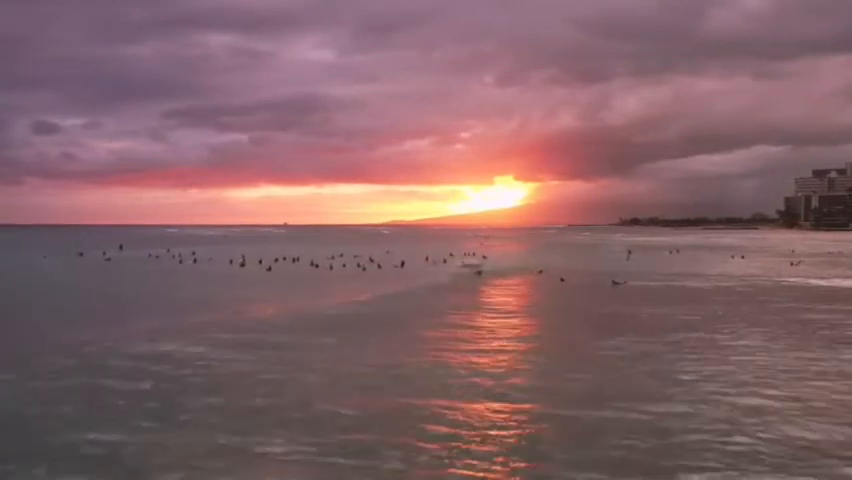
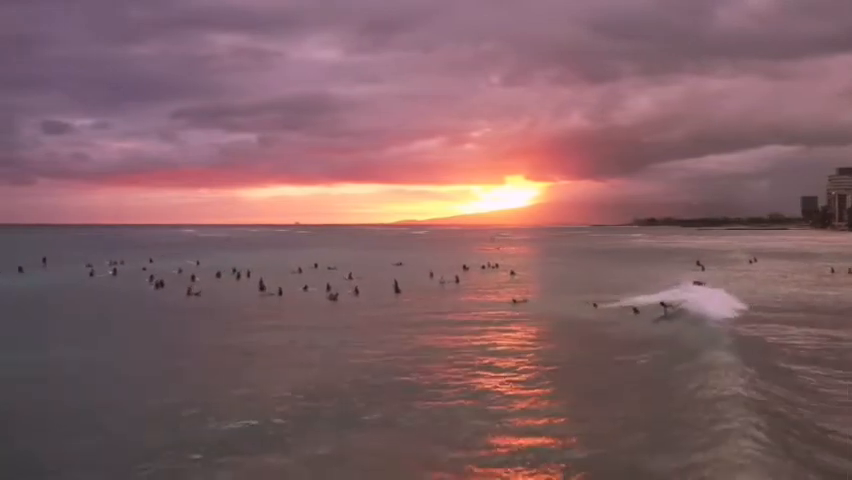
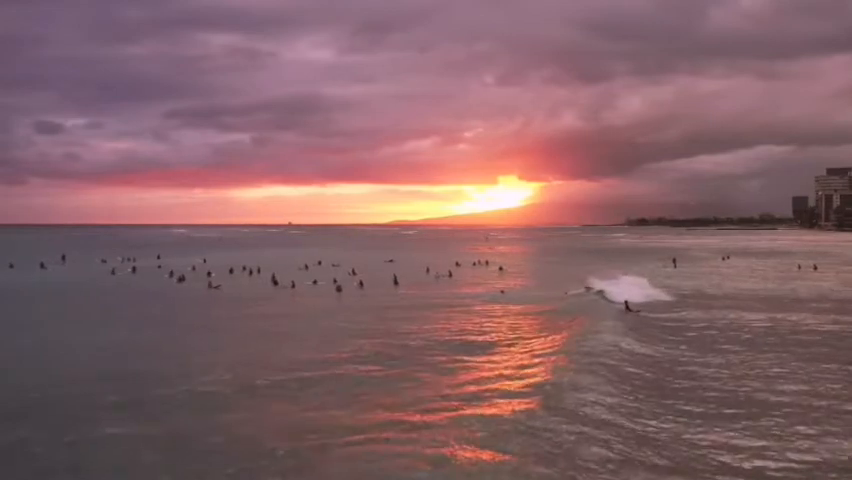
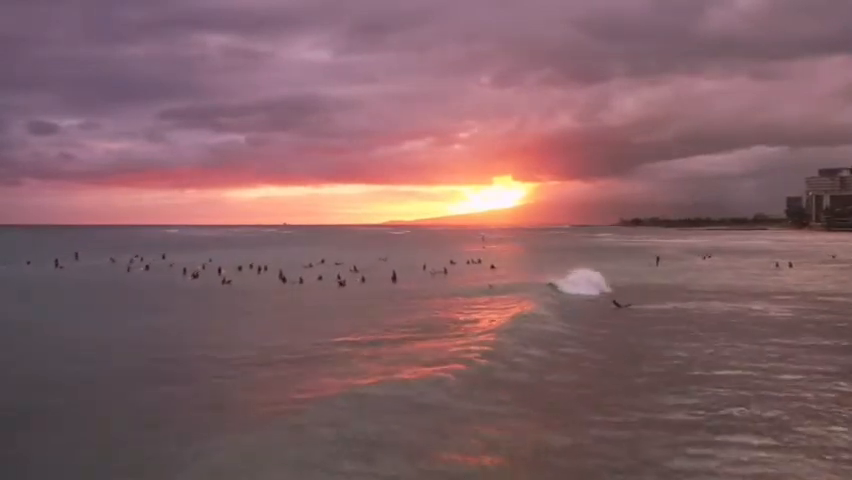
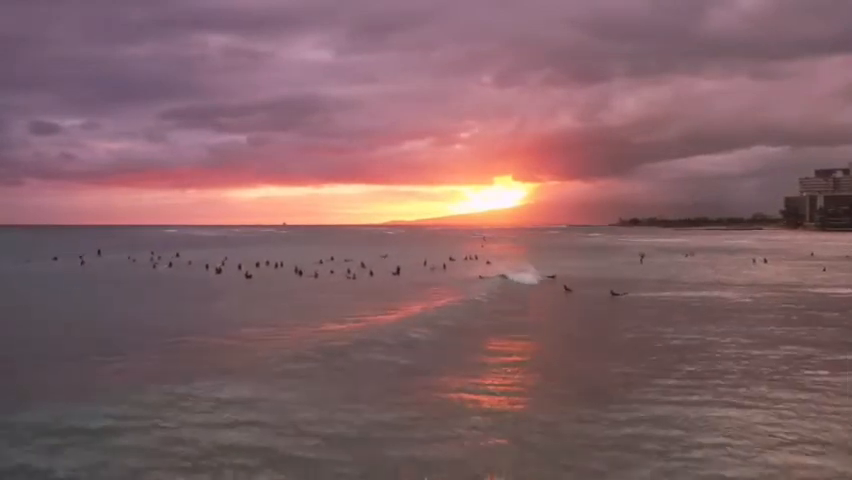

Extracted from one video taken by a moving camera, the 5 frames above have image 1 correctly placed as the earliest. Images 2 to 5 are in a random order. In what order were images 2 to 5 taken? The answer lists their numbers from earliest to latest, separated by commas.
5, 4, 3, 2
